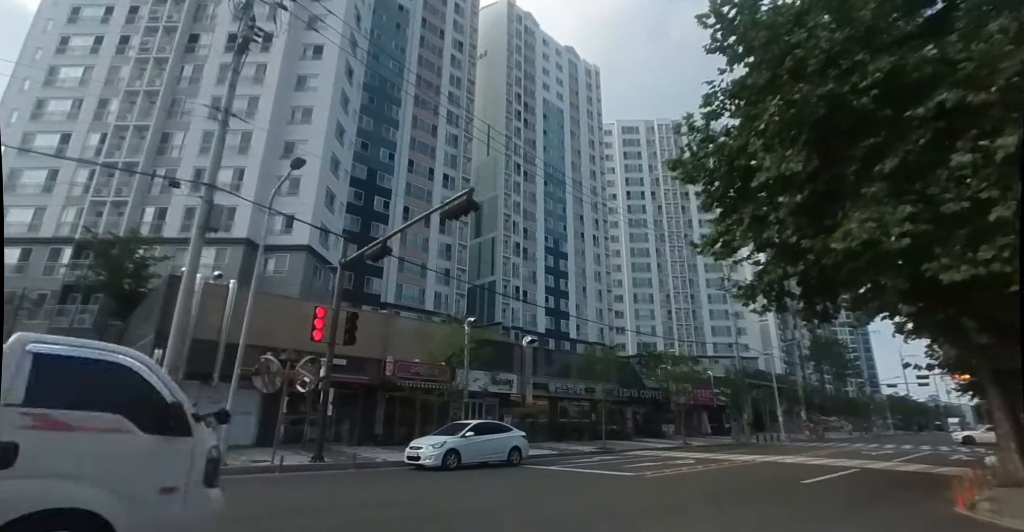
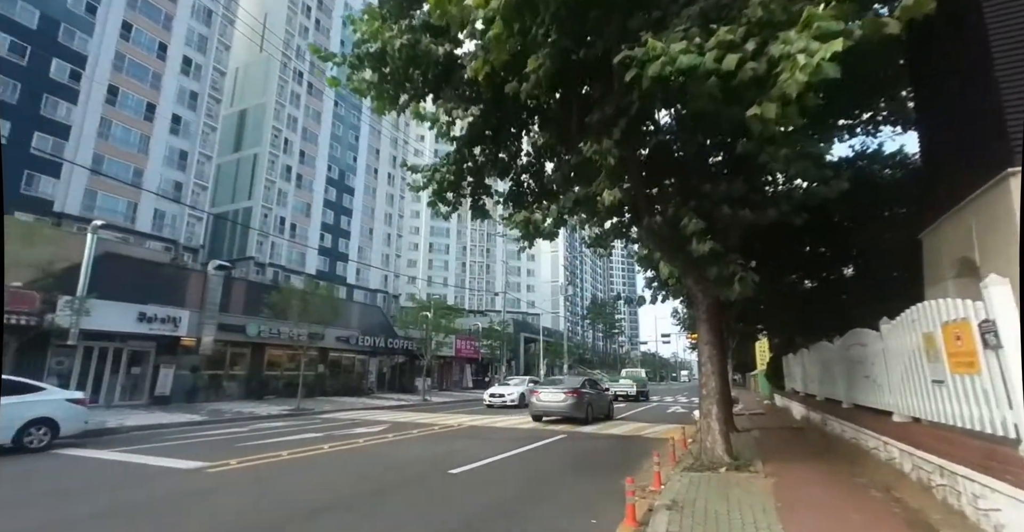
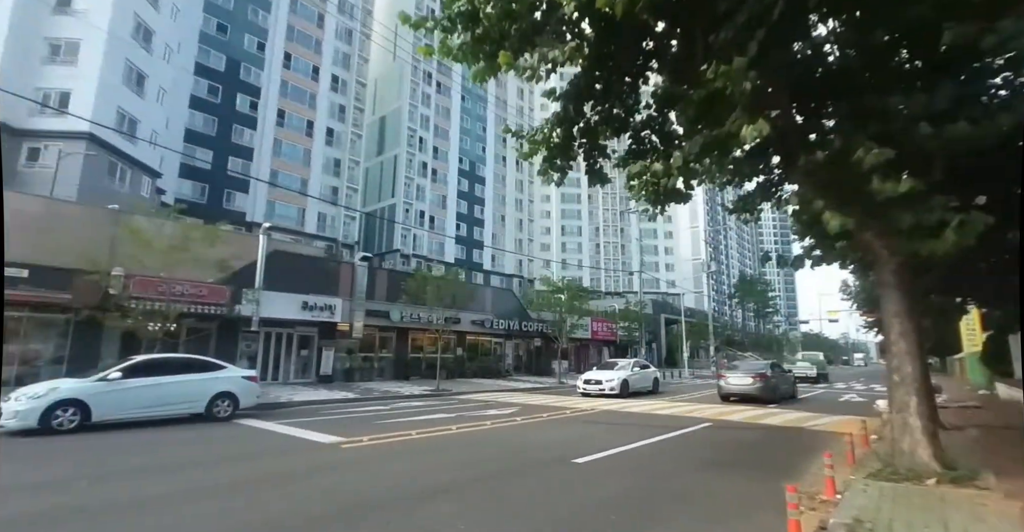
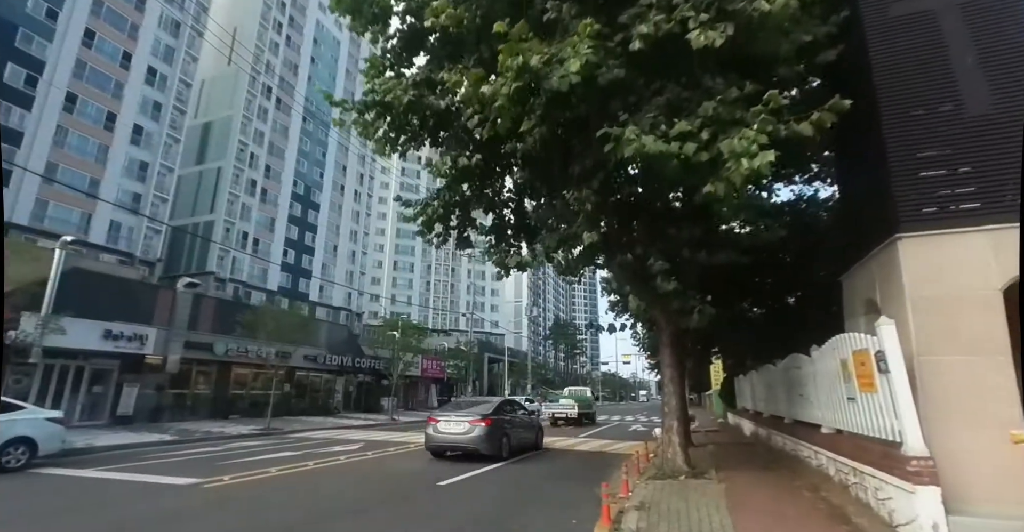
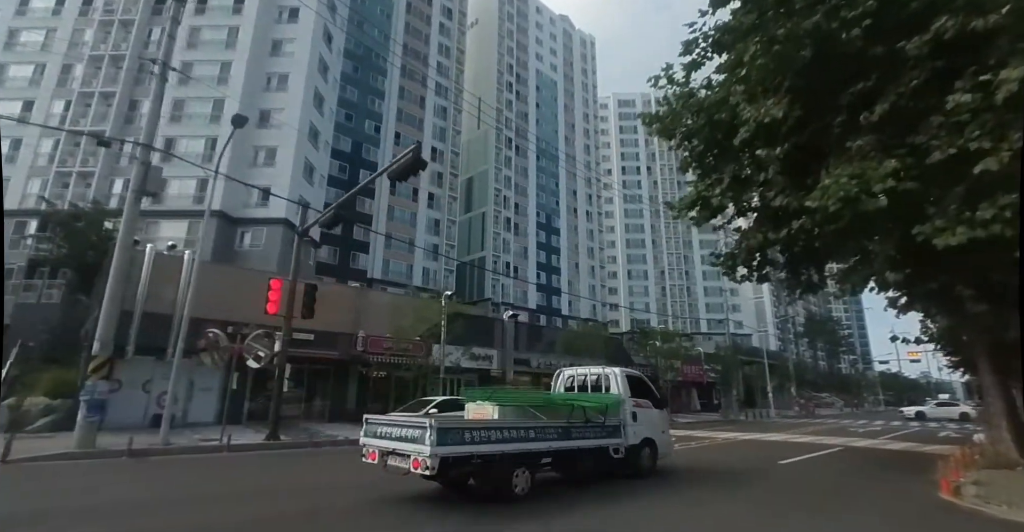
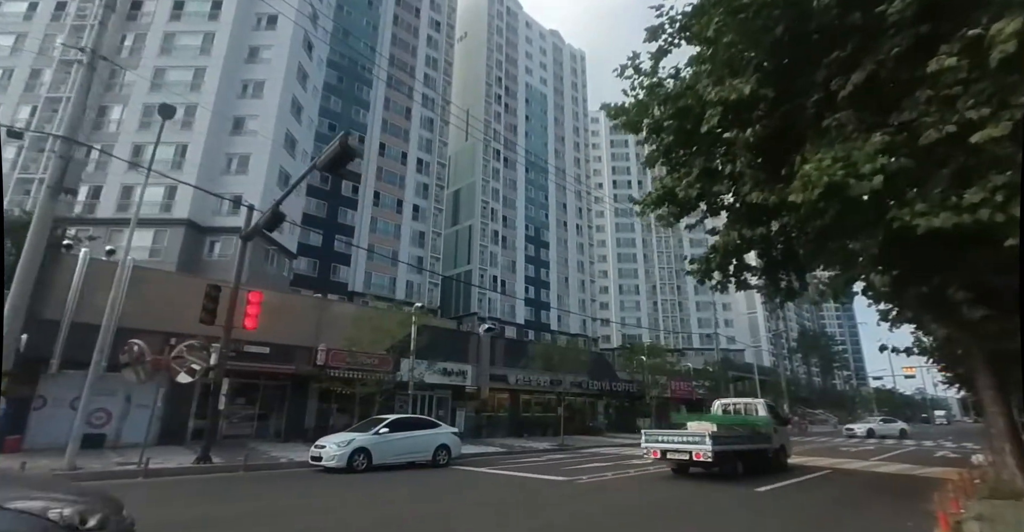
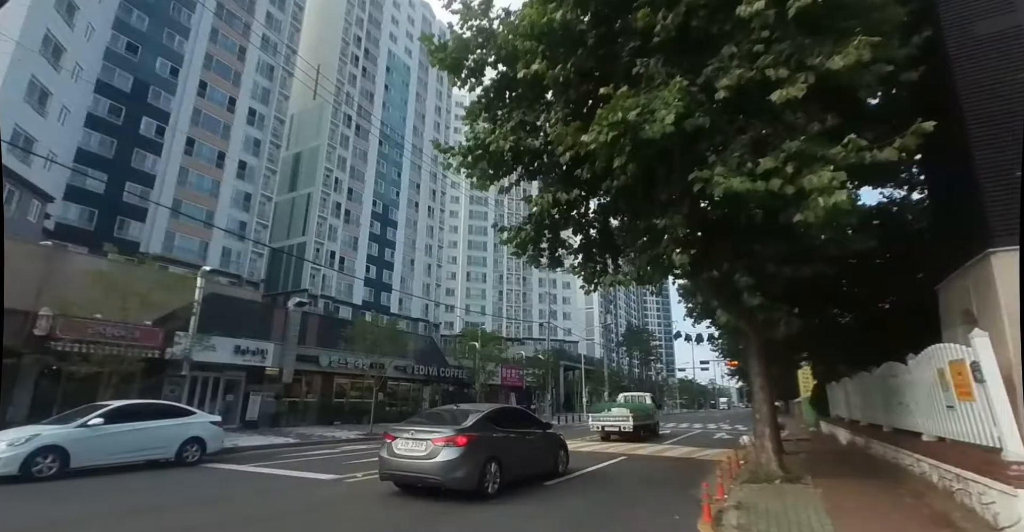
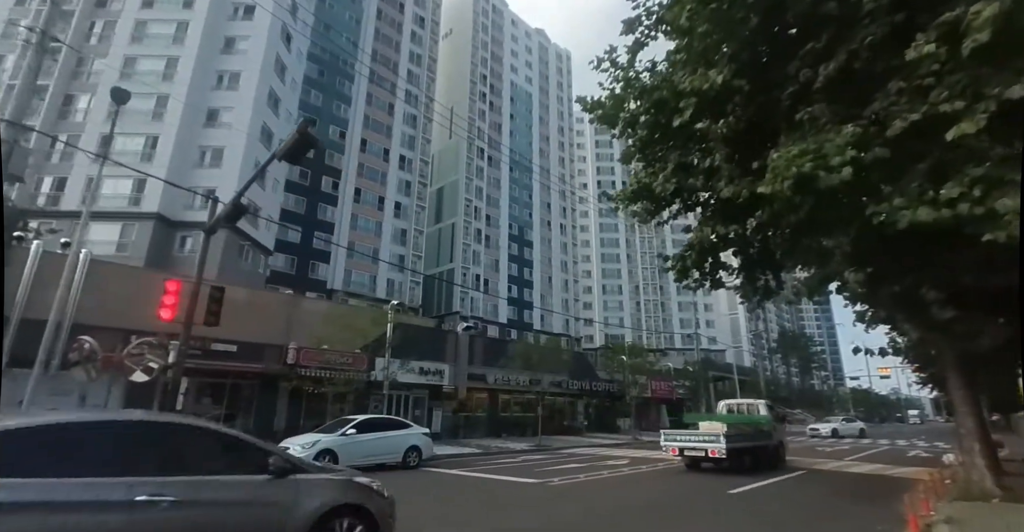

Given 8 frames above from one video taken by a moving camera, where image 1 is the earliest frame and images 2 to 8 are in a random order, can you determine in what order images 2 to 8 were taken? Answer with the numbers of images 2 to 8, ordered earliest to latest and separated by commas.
5, 6, 8, 7, 4, 2, 3
